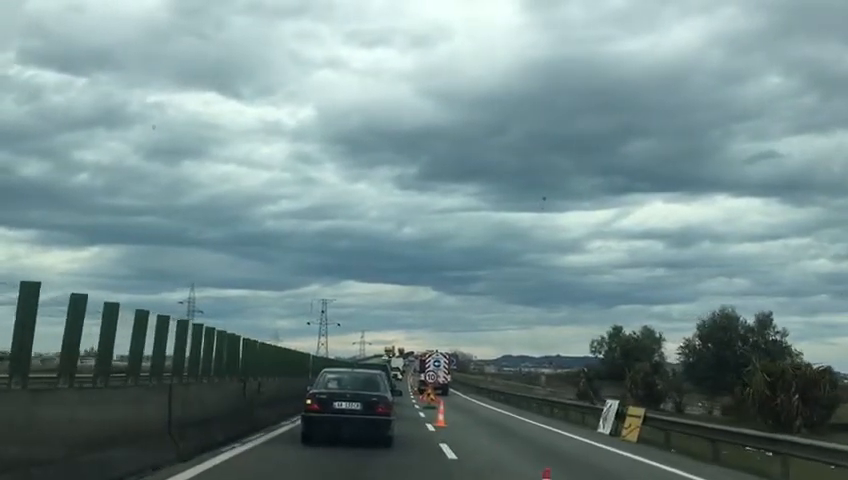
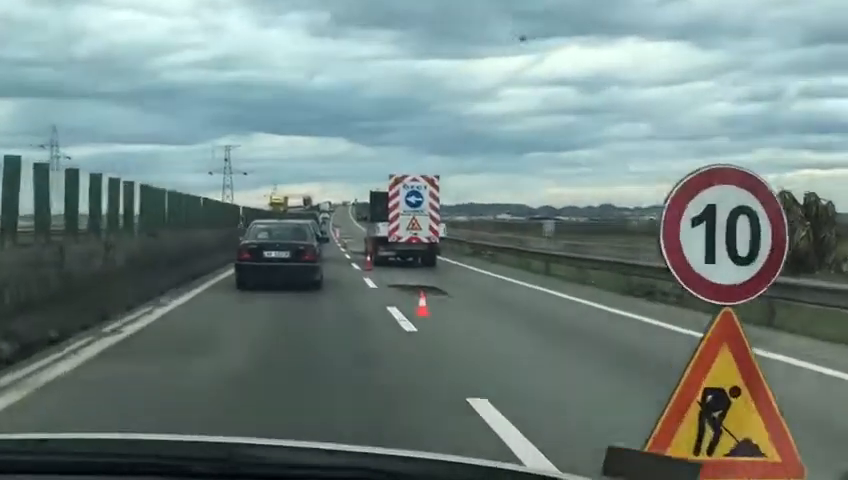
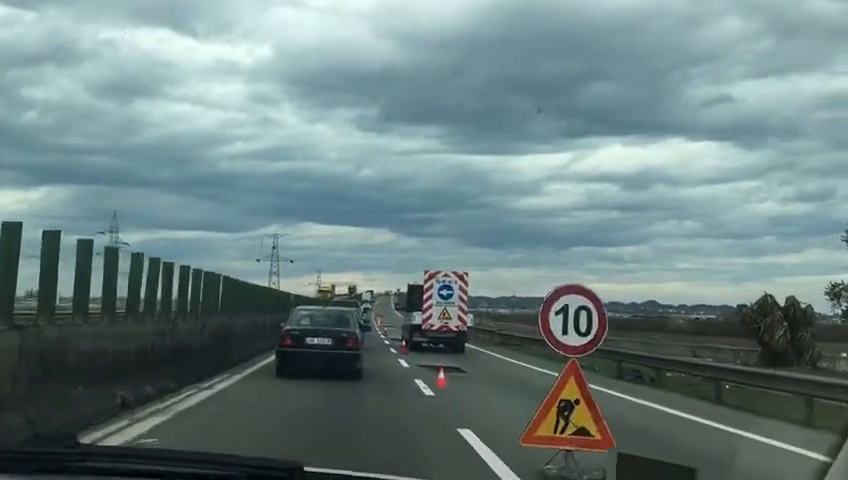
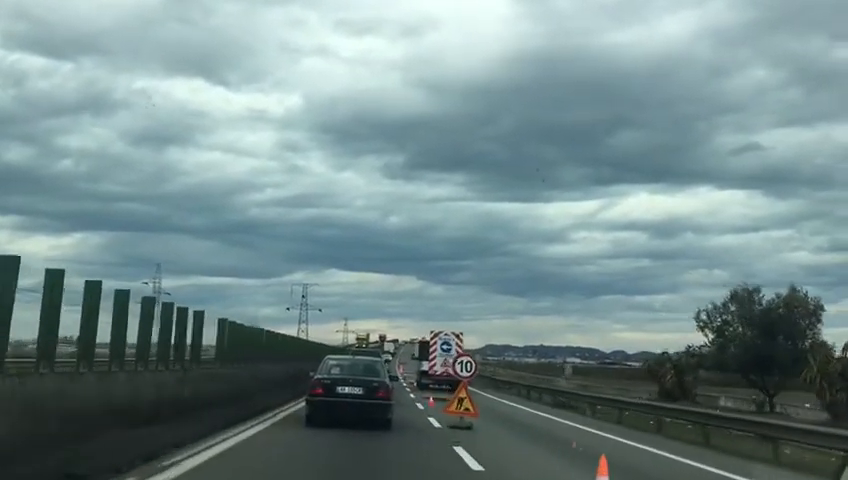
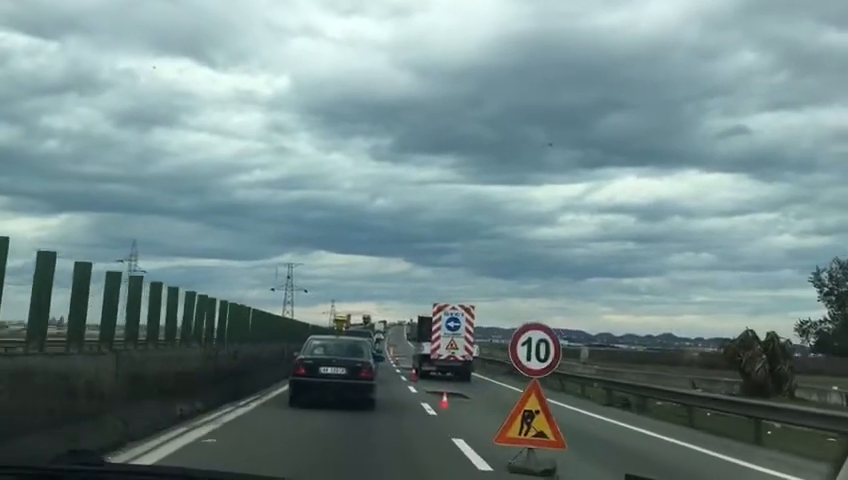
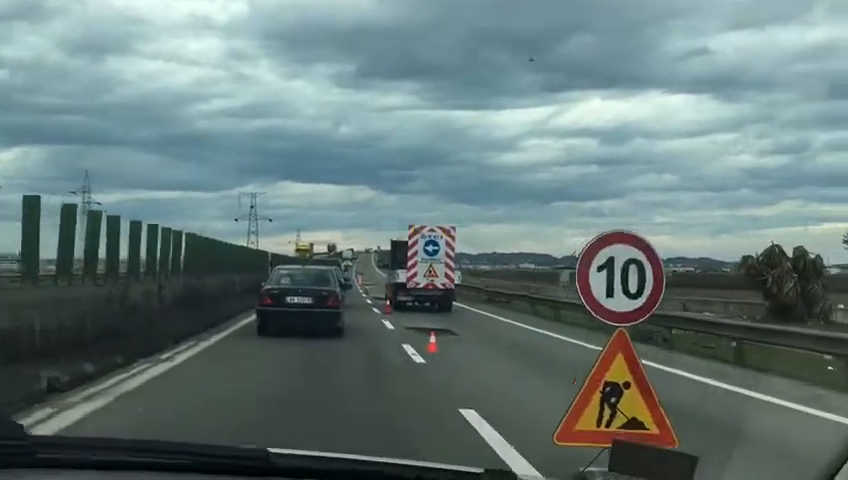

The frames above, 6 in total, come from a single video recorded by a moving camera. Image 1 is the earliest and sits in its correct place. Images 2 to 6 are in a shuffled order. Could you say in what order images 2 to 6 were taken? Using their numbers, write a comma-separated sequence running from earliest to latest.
4, 5, 3, 6, 2
